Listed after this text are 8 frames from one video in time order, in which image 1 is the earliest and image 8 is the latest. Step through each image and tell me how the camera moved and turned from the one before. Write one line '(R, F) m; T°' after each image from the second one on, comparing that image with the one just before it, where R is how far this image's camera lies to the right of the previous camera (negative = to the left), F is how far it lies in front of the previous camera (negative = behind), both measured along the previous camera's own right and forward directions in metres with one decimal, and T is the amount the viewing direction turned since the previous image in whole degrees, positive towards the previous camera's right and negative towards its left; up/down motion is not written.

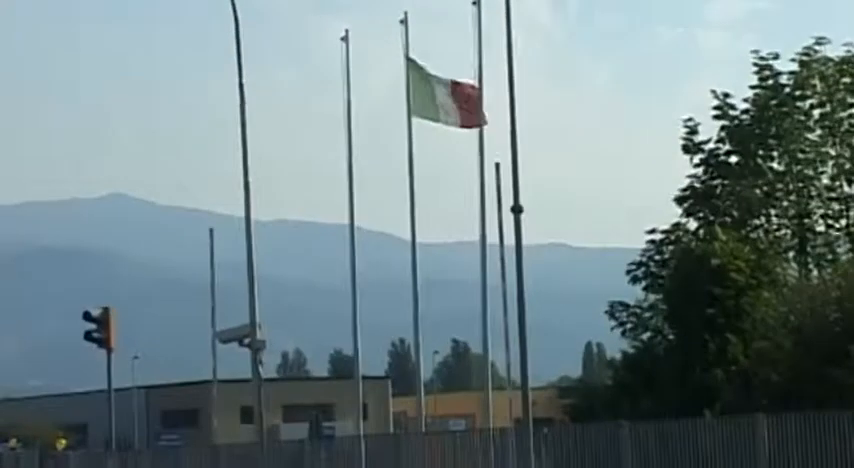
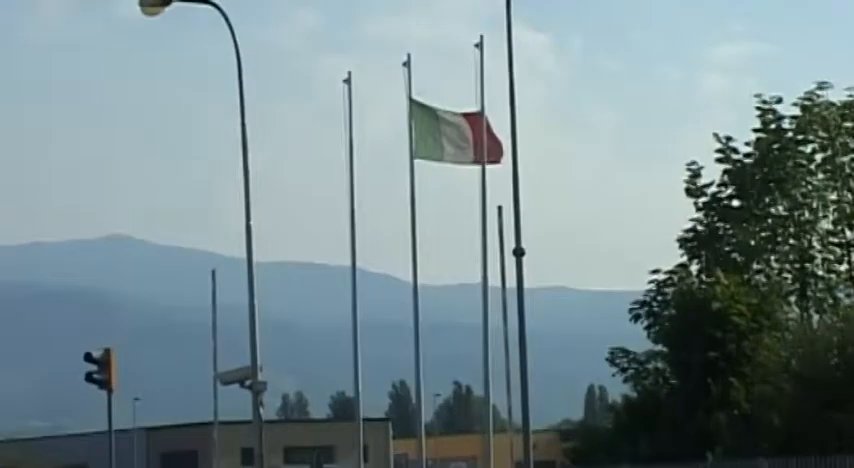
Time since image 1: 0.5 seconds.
(0.0, 0.0) m; 0°
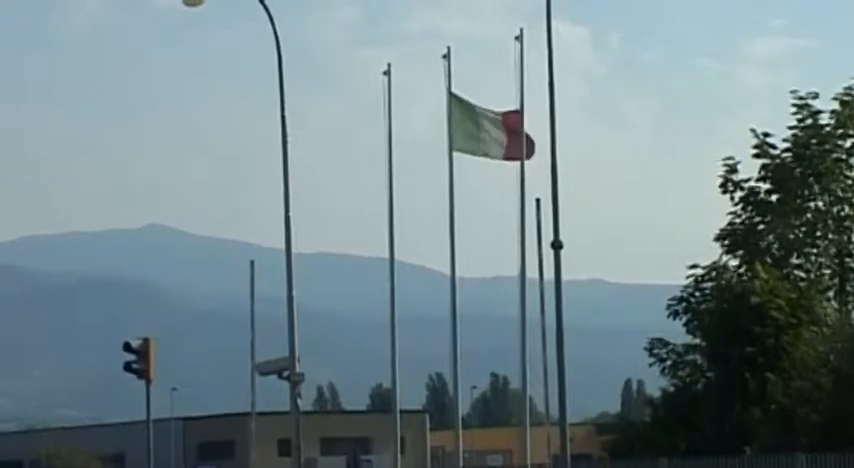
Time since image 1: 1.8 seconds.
(0.0, 0.0) m; -1°
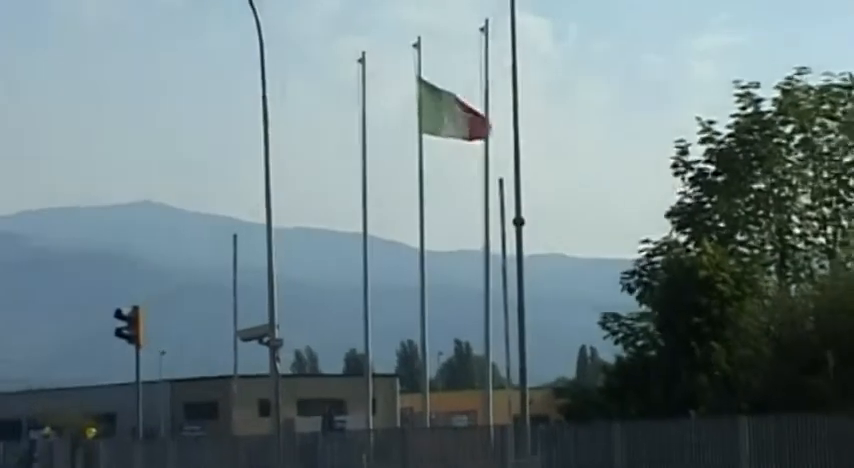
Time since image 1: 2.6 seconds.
(+0.1, -2.0) m; +1°
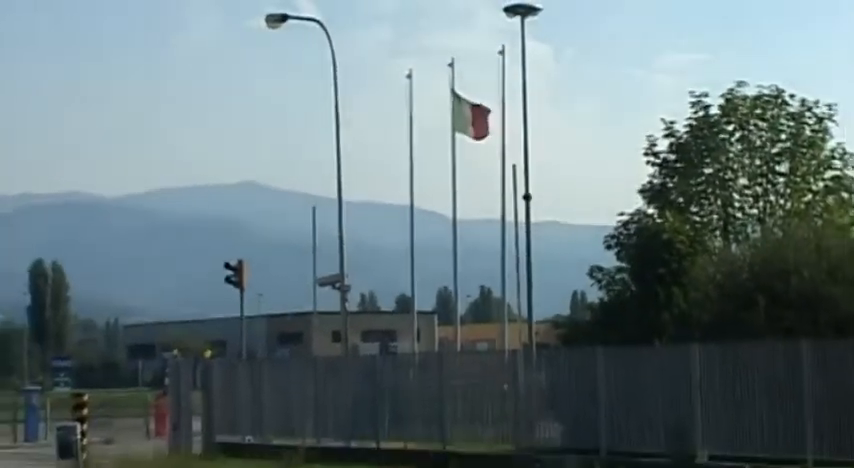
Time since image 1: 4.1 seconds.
(+0.1, -9.6) m; -1°
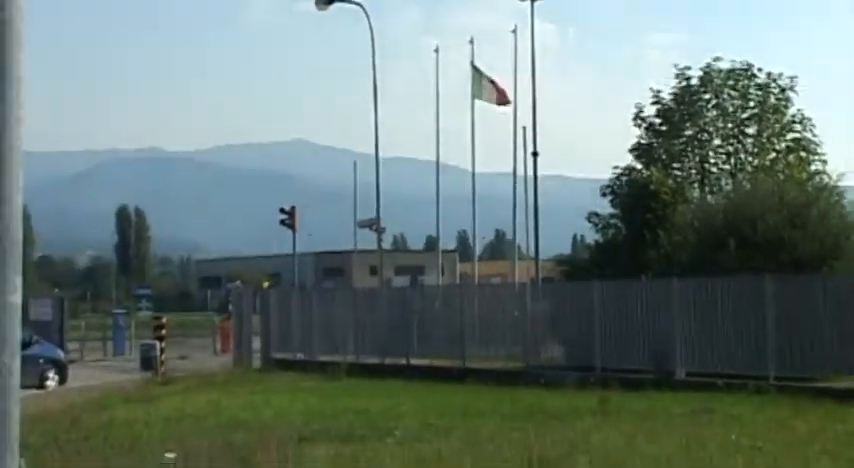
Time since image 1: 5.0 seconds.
(-0.2, -7.1) m; 0°
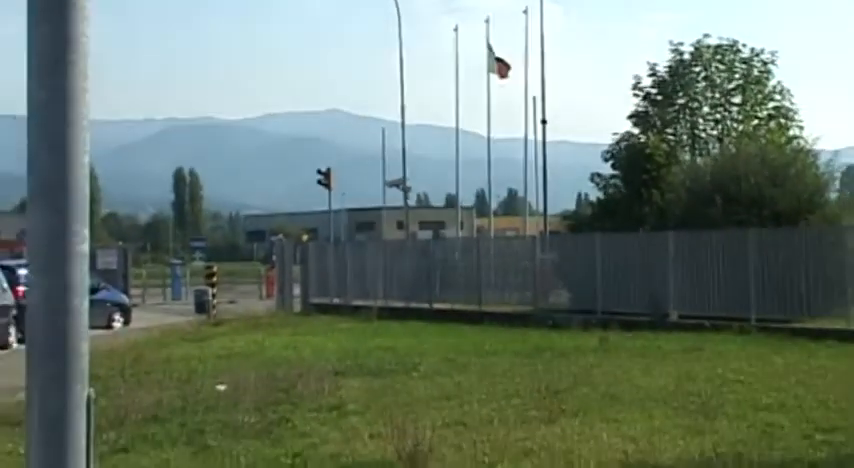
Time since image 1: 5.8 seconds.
(+0.2, -5.7) m; -1°
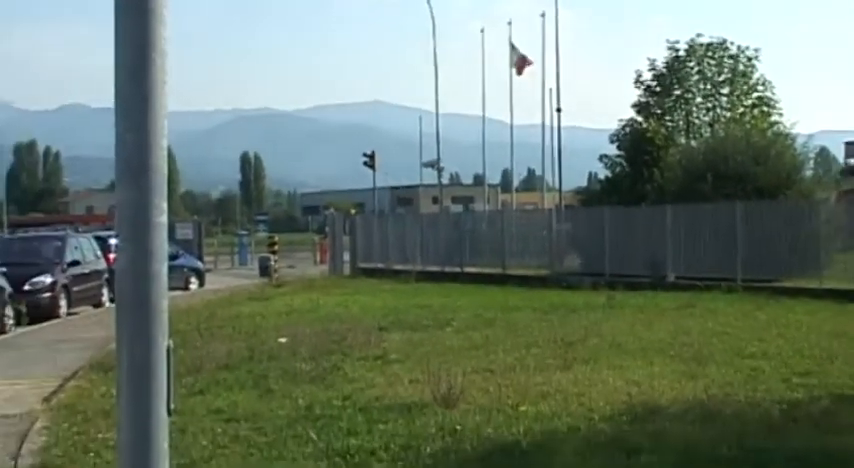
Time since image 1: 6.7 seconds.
(+0.2, -8.1) m; -1°
